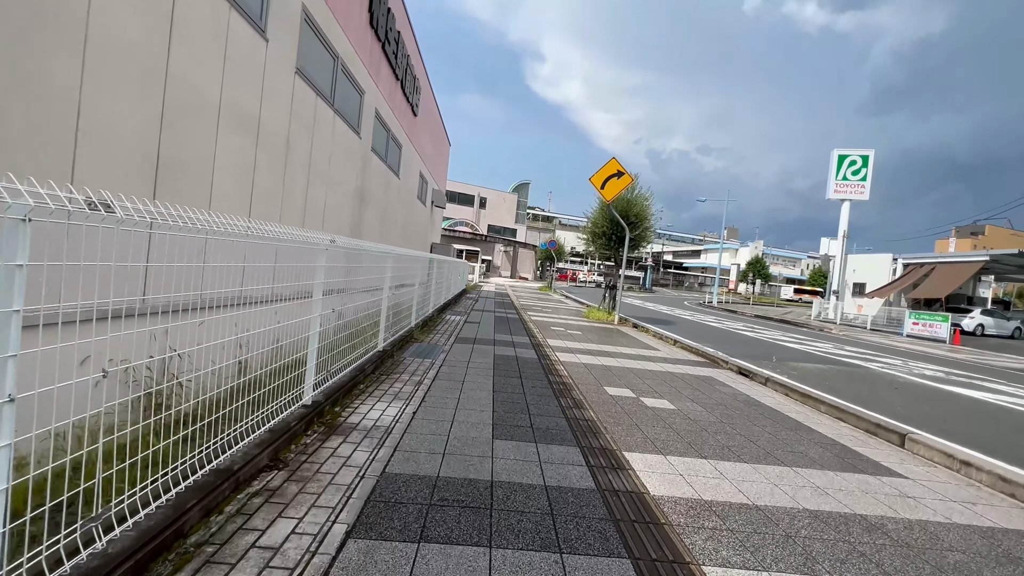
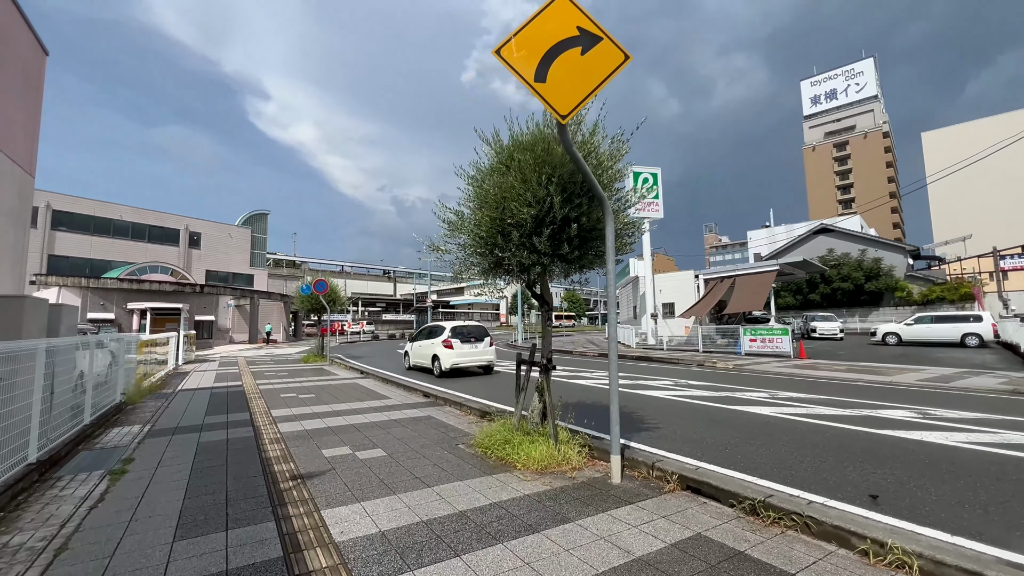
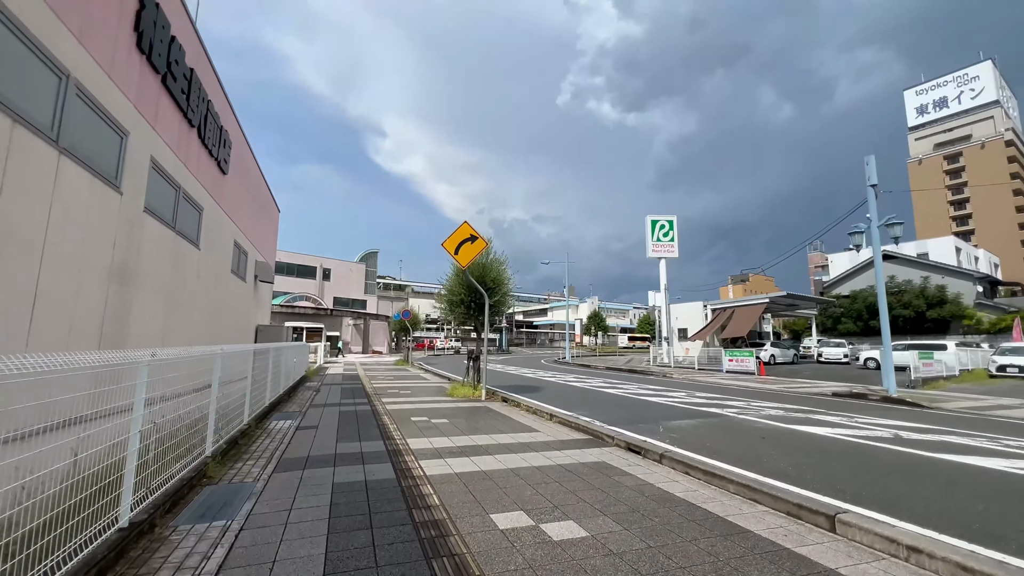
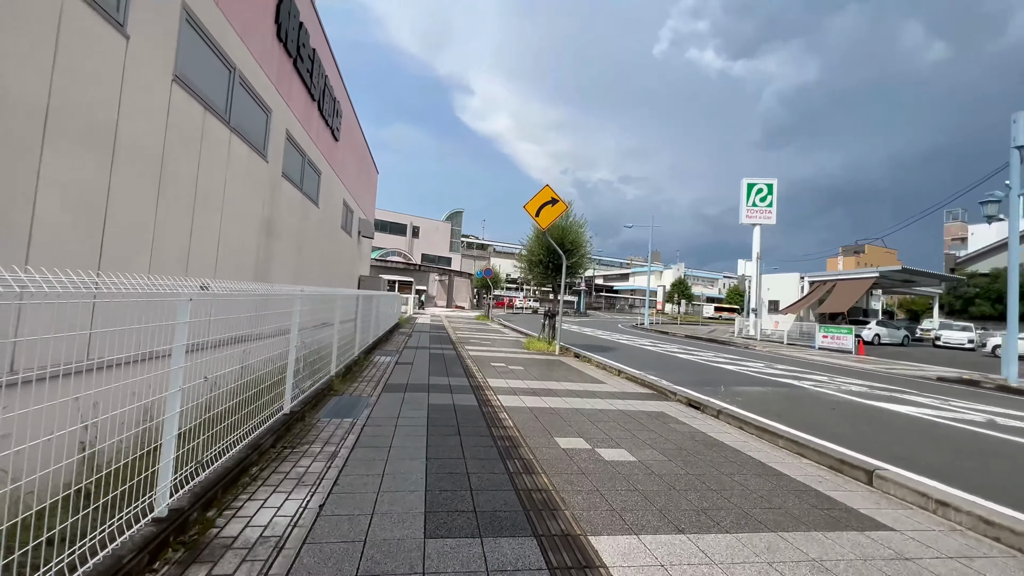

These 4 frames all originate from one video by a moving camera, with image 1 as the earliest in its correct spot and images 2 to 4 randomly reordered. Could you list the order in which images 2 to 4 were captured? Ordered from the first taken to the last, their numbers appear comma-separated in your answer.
4, 3, 2
